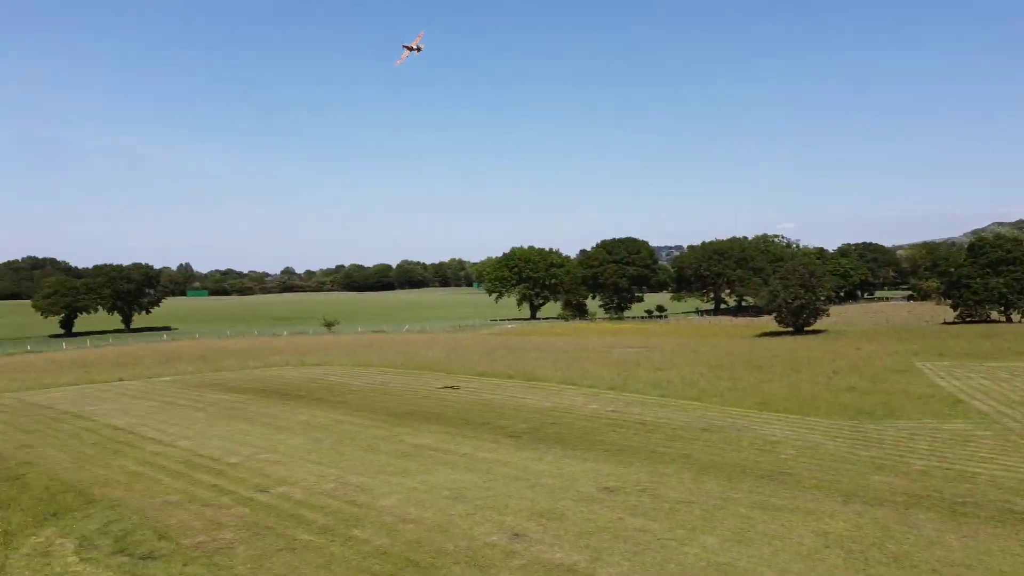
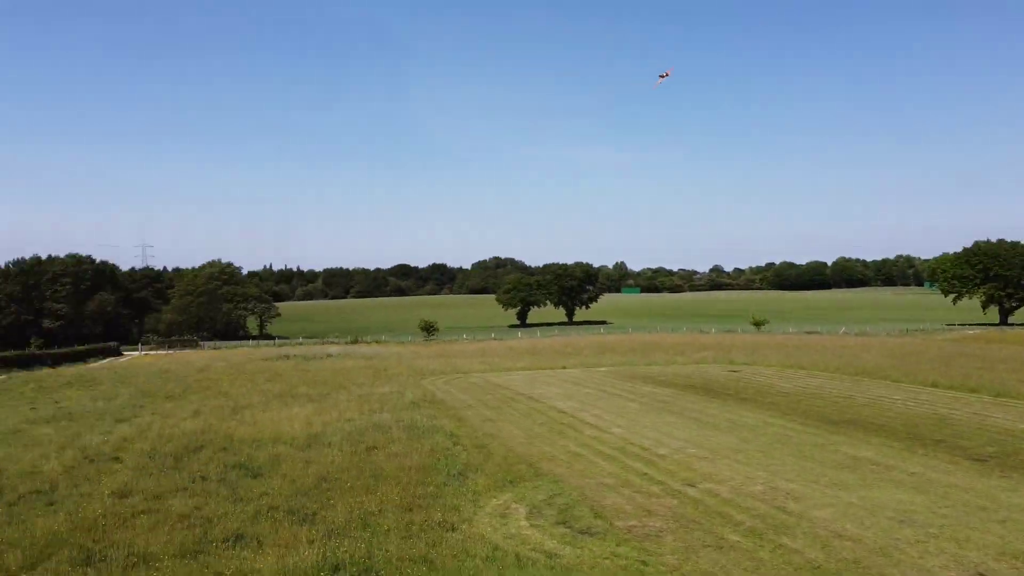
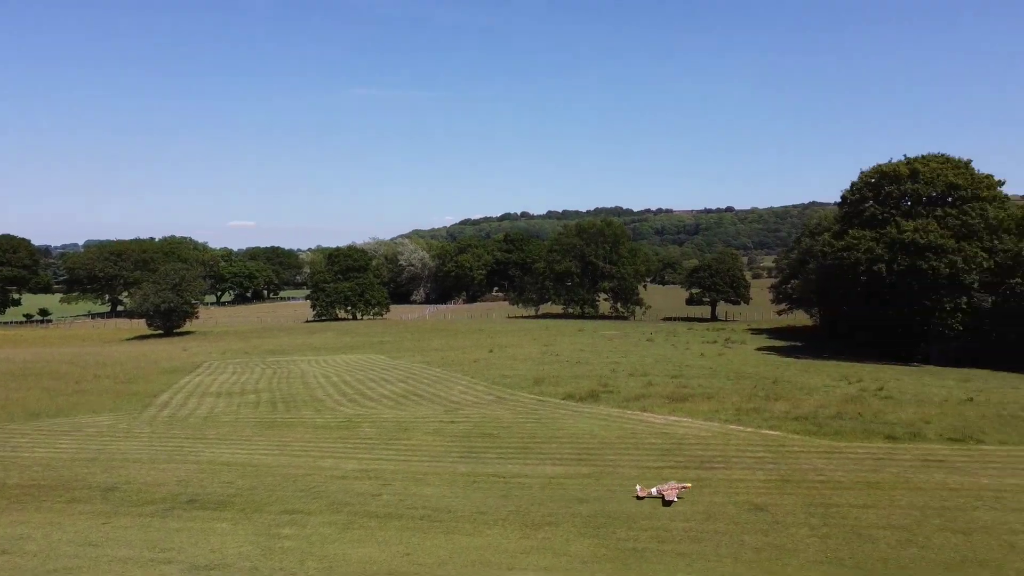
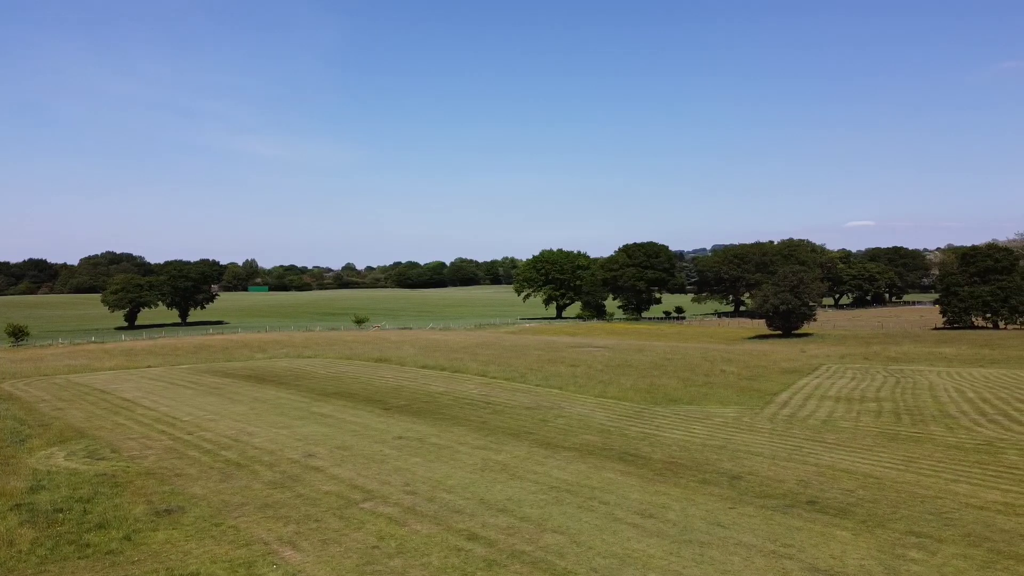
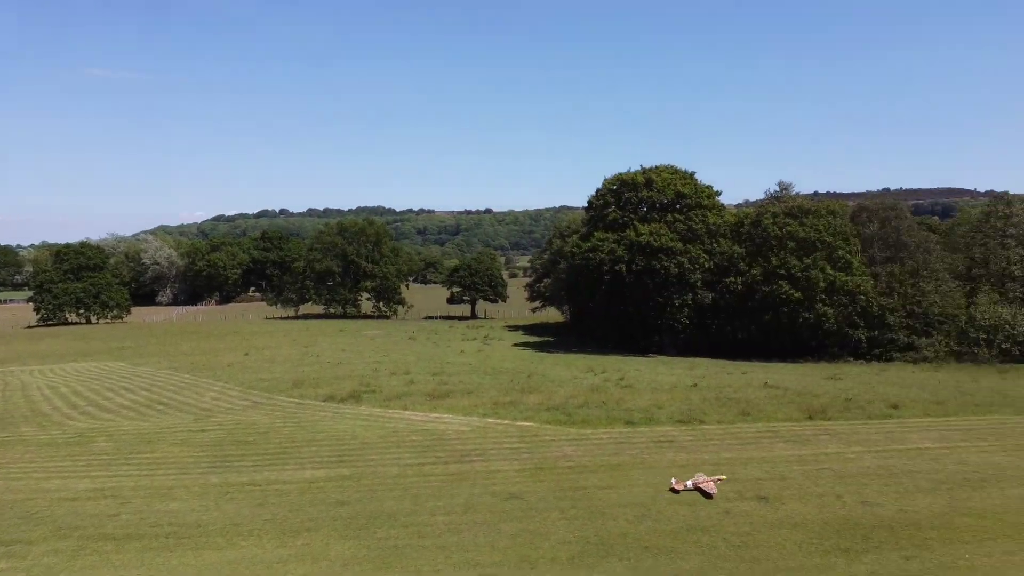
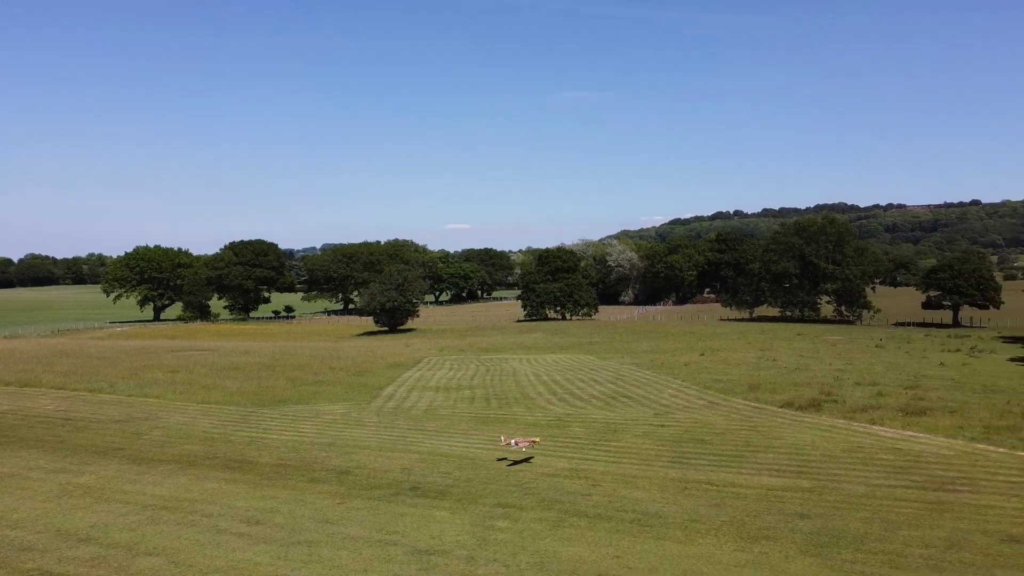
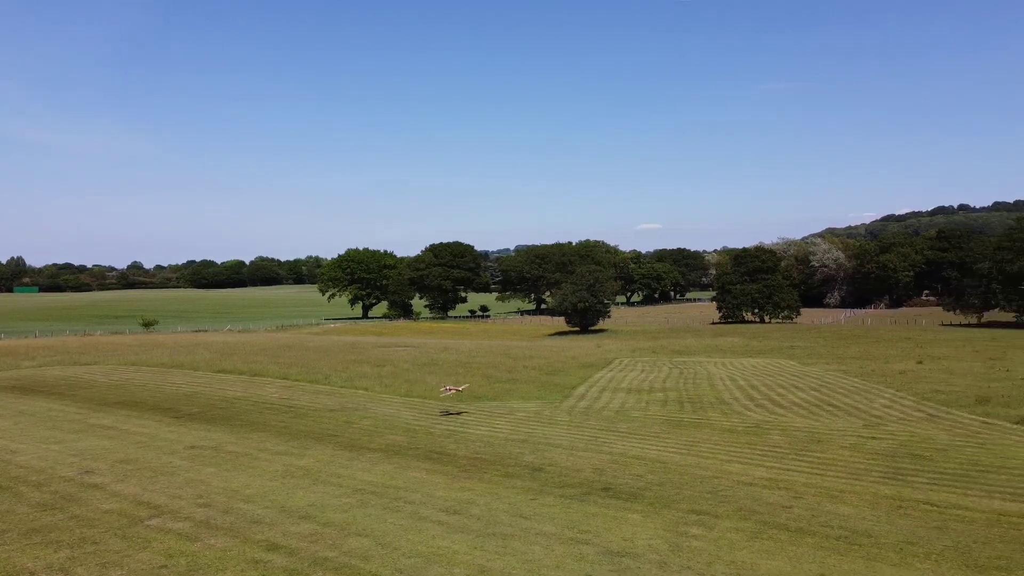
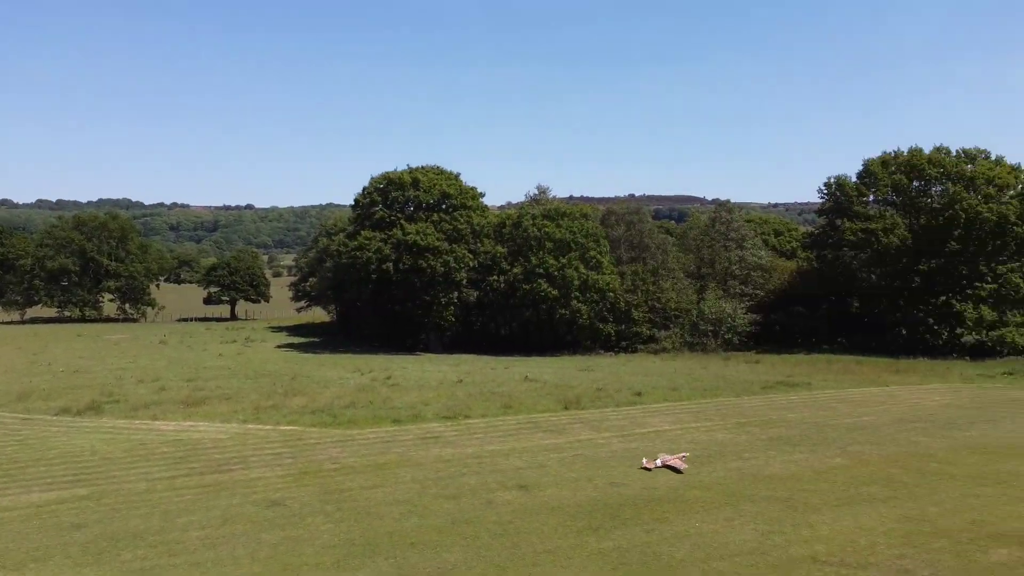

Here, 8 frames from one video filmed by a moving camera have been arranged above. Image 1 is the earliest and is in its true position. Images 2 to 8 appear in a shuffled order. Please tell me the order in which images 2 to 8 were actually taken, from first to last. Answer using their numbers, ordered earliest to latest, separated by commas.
2, 4, 7, 6, 3, 5, 8
